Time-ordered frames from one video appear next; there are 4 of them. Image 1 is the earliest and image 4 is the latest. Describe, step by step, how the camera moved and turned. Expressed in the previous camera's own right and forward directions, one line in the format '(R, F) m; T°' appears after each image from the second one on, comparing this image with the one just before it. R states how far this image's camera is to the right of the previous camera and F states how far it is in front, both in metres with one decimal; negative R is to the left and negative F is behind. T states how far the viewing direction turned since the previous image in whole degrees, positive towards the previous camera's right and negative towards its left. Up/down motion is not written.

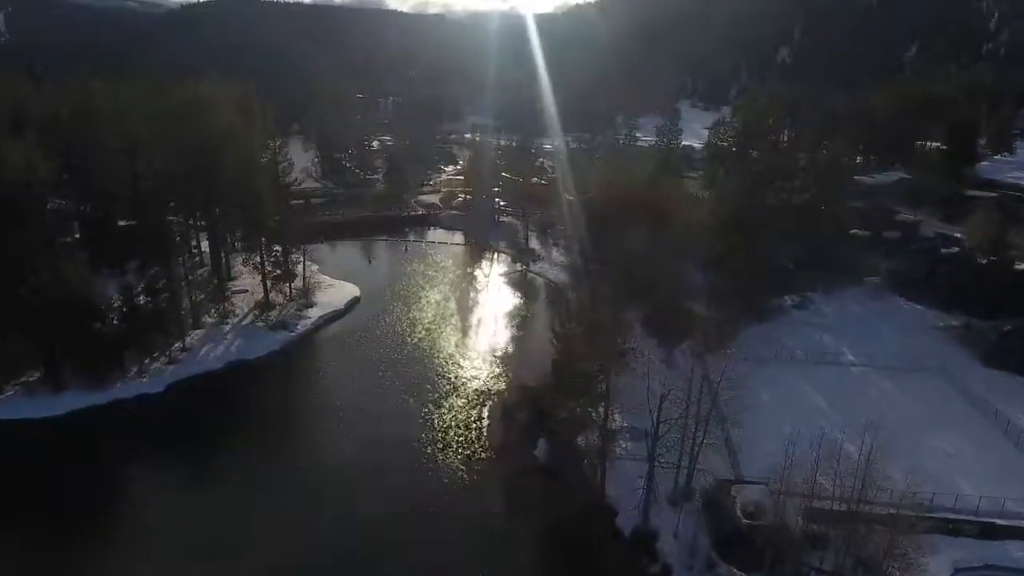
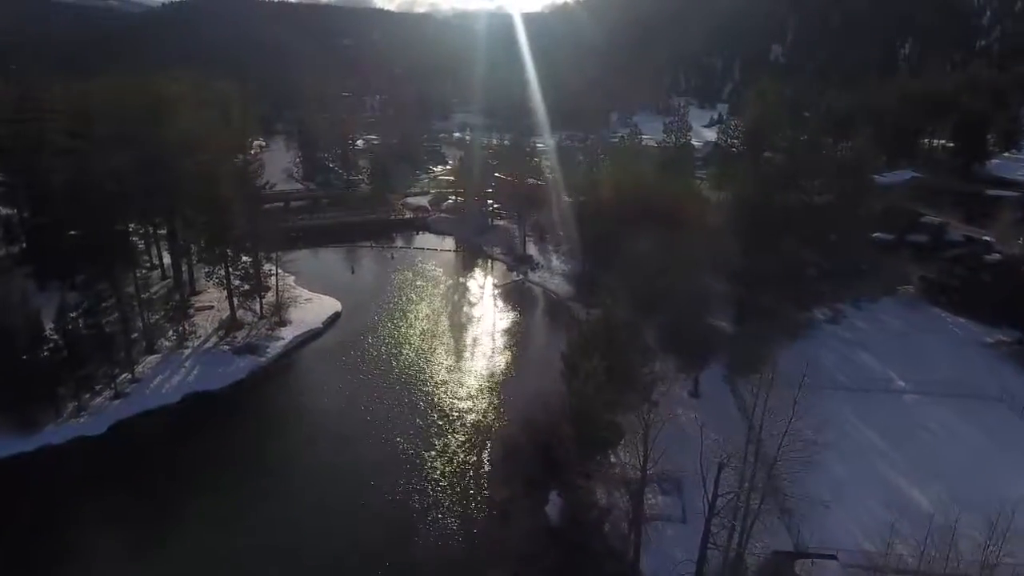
(-0.5, +4.0) m; +1°
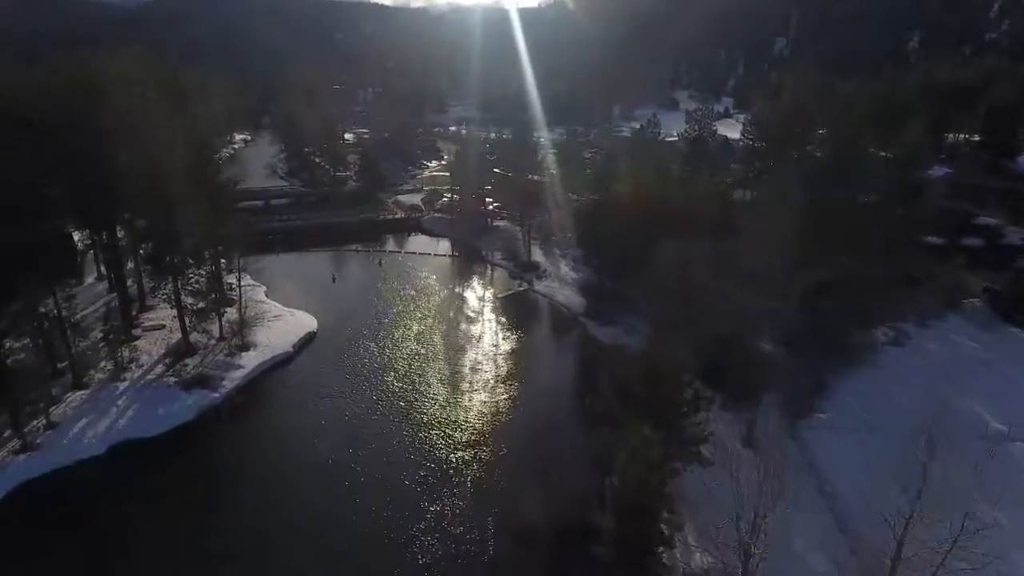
(-0.4, +5.1) m; 0°
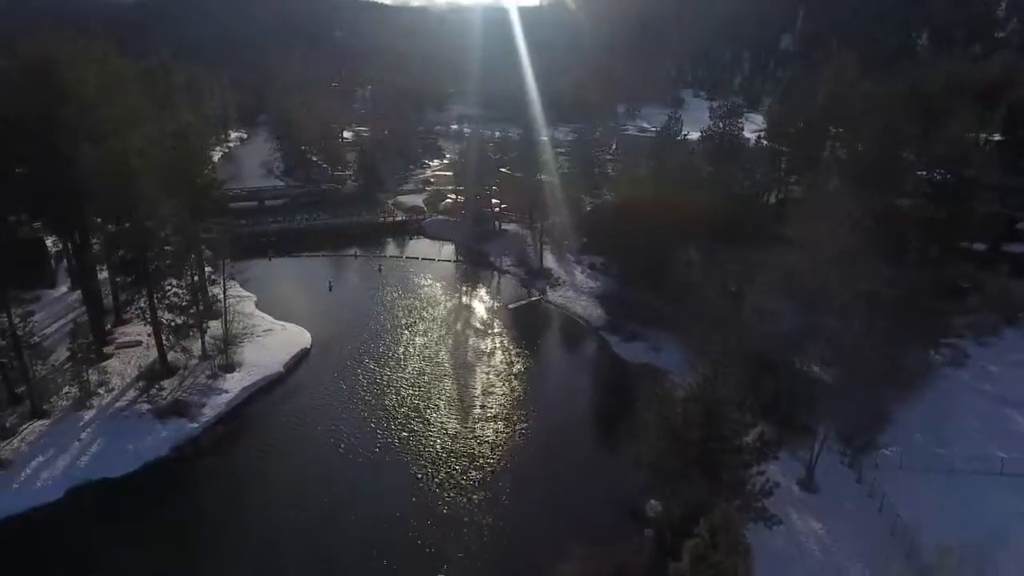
(-0.6, +2.8) m; 0°
